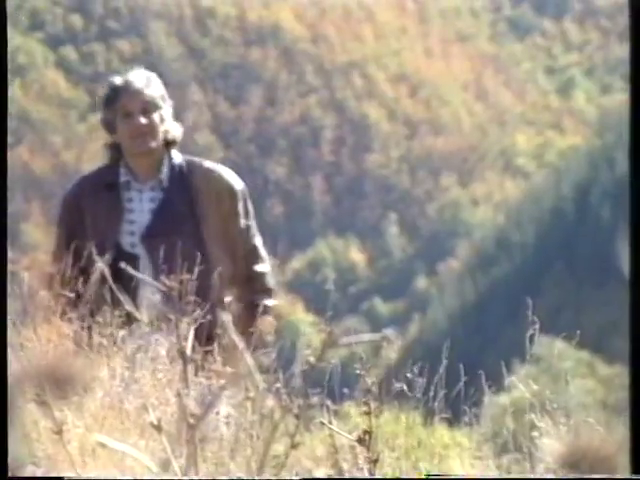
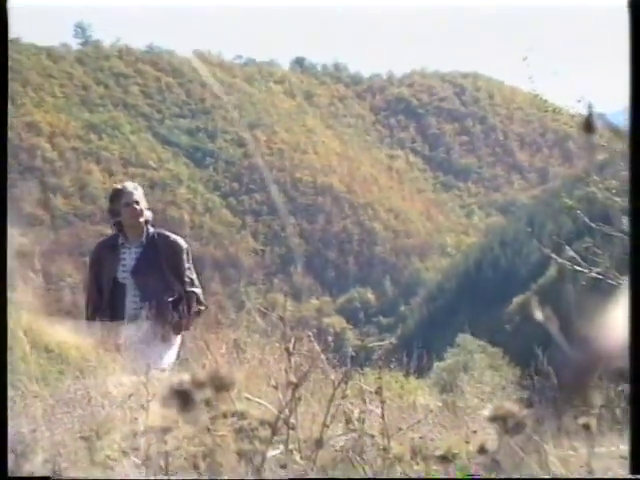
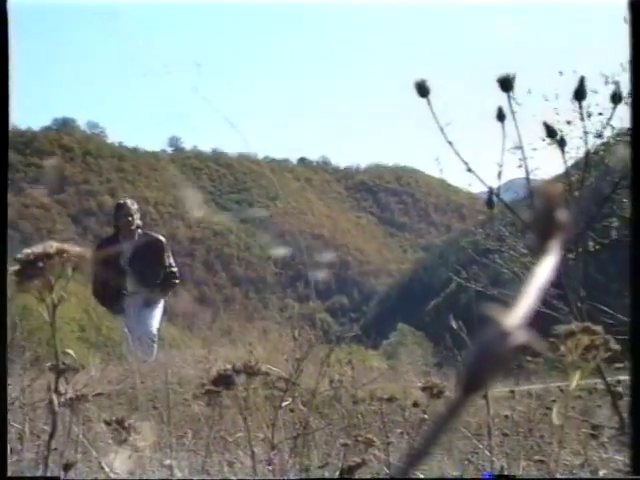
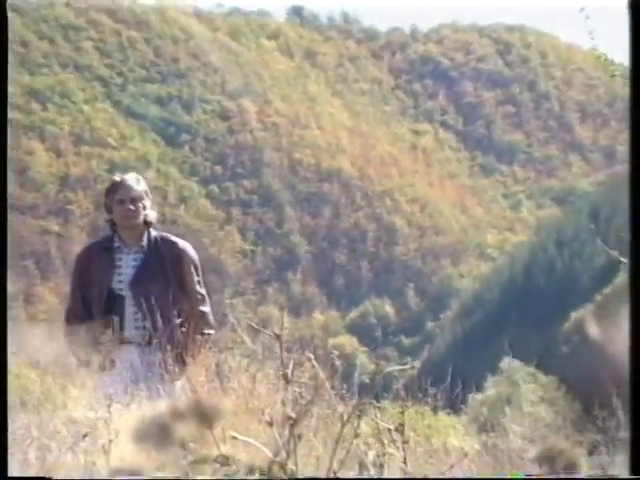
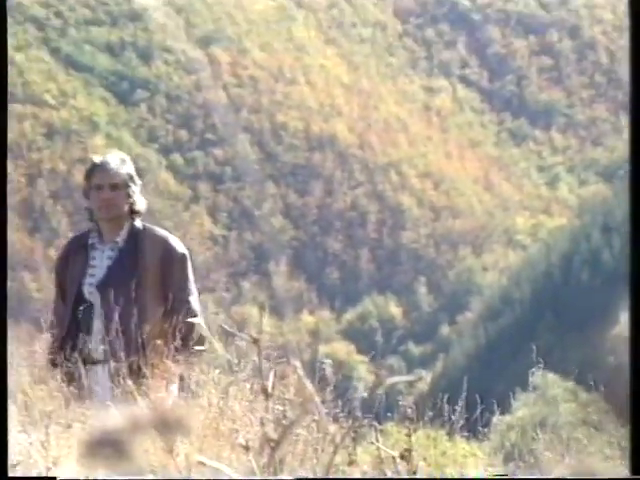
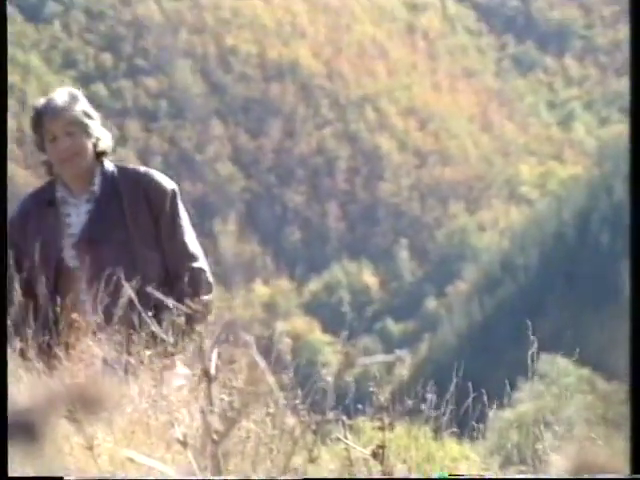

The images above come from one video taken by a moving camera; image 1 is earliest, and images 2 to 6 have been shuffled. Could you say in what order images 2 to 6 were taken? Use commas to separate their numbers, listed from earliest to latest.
6, 5, 4, 2, 3
